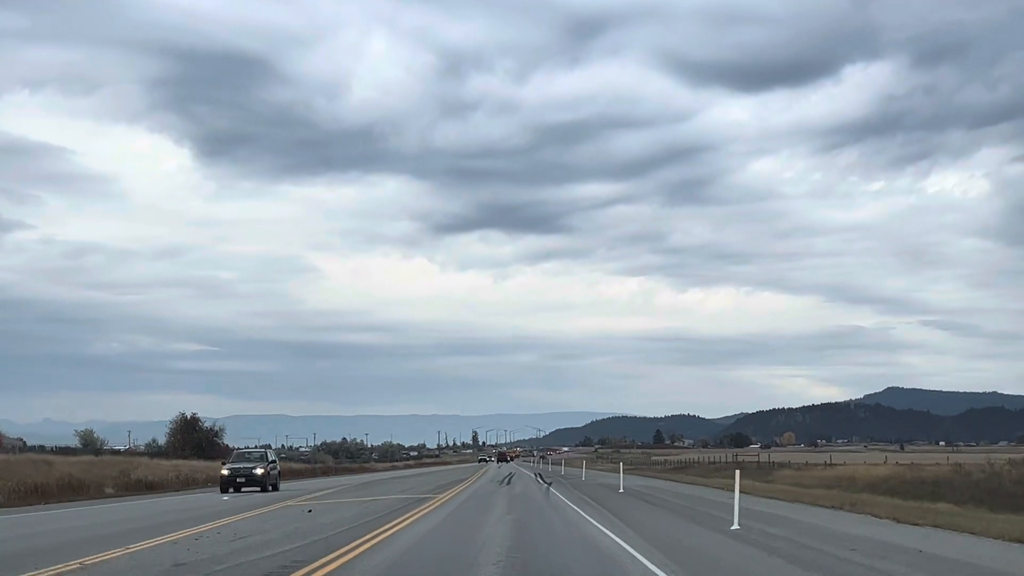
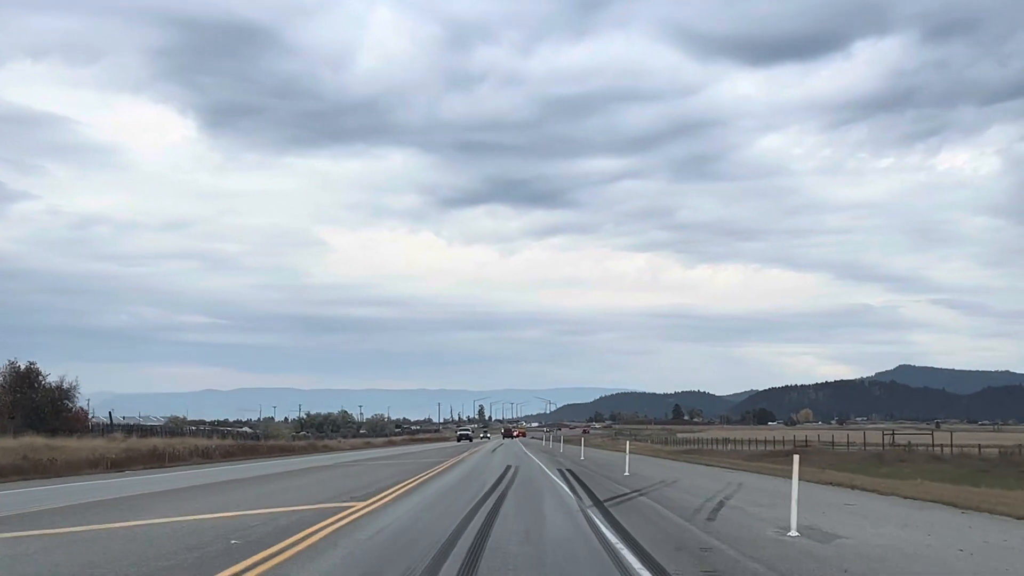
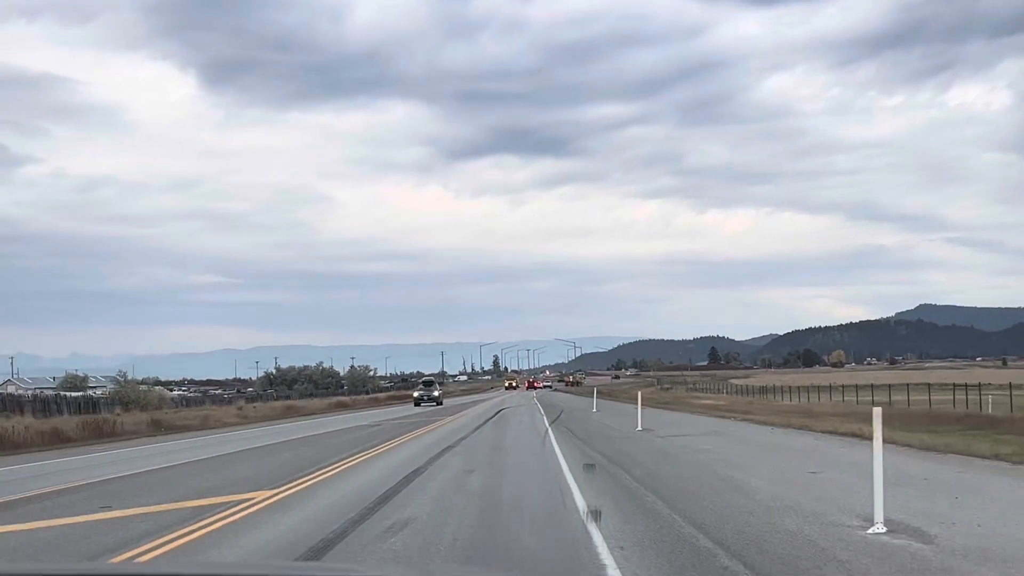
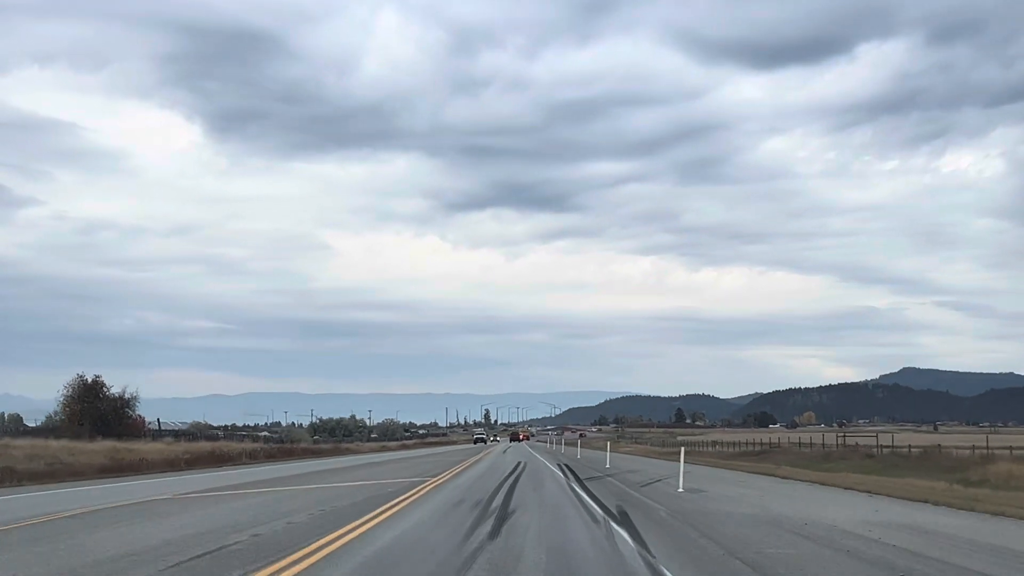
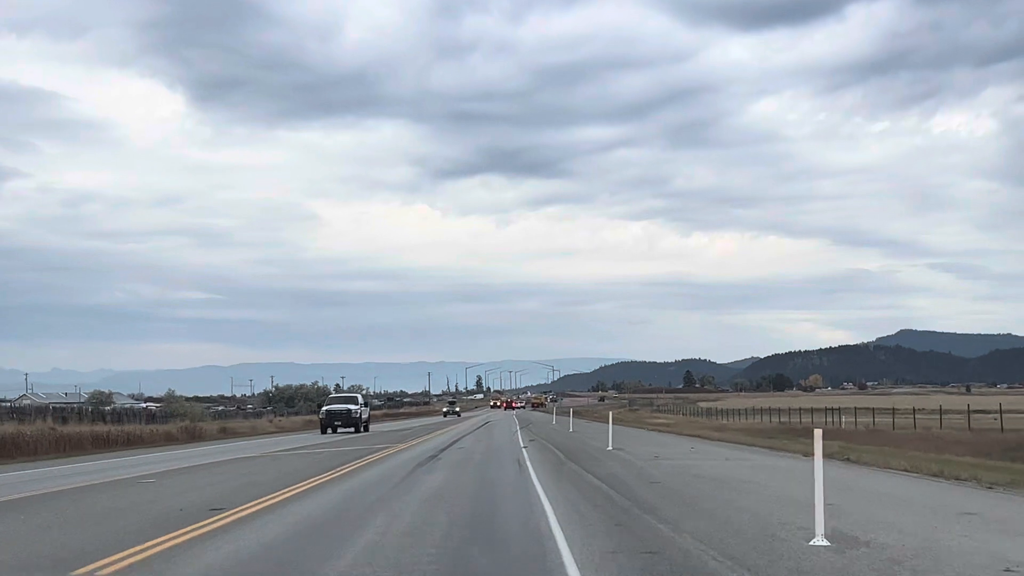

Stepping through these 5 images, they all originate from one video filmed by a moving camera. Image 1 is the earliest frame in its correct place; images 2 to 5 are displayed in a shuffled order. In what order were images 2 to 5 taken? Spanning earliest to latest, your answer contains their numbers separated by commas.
4, 2, 5, 3
